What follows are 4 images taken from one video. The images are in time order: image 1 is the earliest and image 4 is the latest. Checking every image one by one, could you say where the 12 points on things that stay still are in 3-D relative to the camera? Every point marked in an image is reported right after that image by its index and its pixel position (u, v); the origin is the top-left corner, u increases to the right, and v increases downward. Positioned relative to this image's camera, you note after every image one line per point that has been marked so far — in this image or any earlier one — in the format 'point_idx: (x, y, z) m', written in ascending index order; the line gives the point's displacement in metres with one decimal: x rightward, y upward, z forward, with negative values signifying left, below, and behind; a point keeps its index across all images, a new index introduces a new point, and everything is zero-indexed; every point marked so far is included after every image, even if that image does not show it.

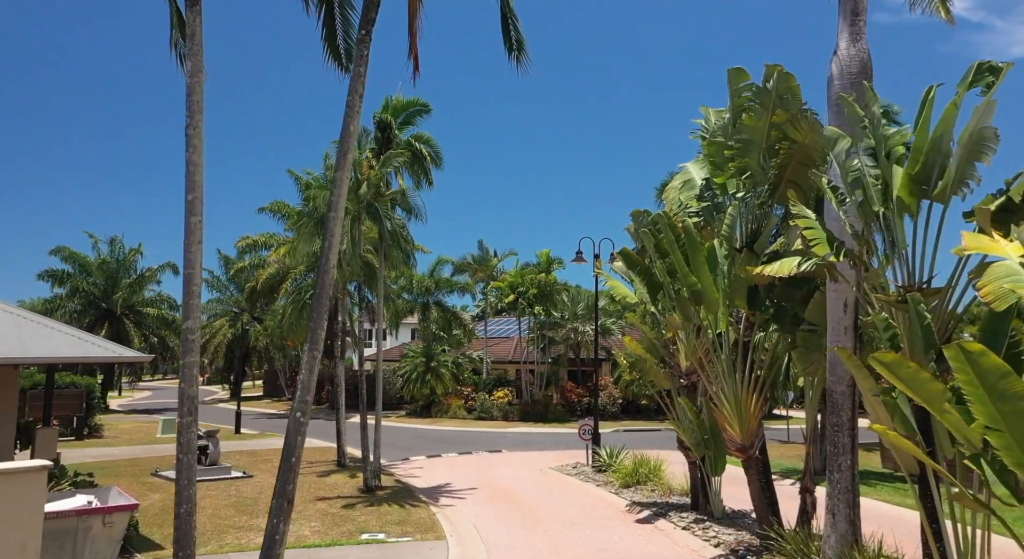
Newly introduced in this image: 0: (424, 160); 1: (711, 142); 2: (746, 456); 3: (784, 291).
0: (-1.8, +2.5, +17.3) m
1: (+2.8, +1.9, +11.5) m
2: (+3.2, -2.4, +11.0) m
3: (+3.6, -0.2, +10.8) m
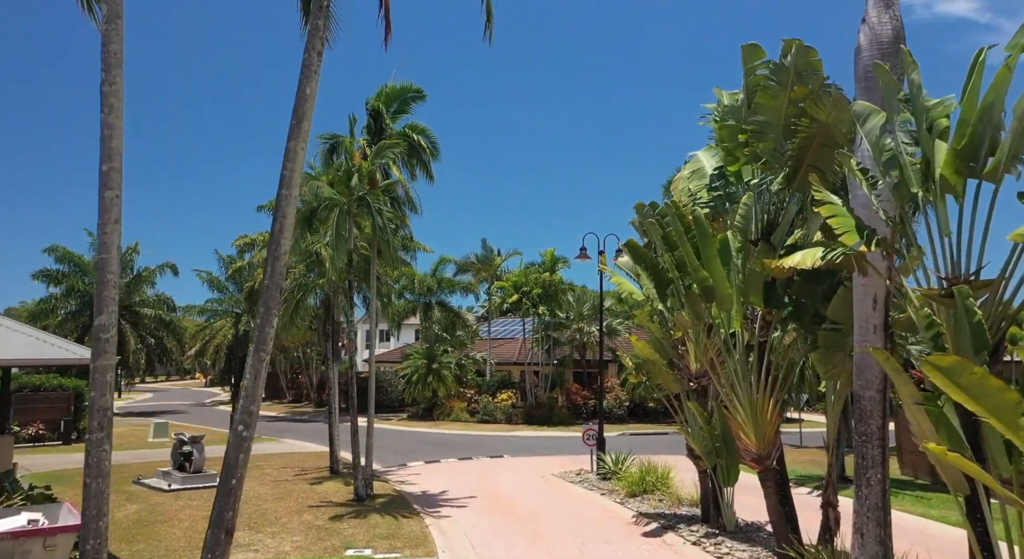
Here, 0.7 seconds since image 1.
0: (-1.8, +2.6, +16.5) m
1: (+2.8, +2.0, +10.6) m
2: (+3.1, -2.3, +10.1) m
3: (+3.5, -0.1, +9.9) m
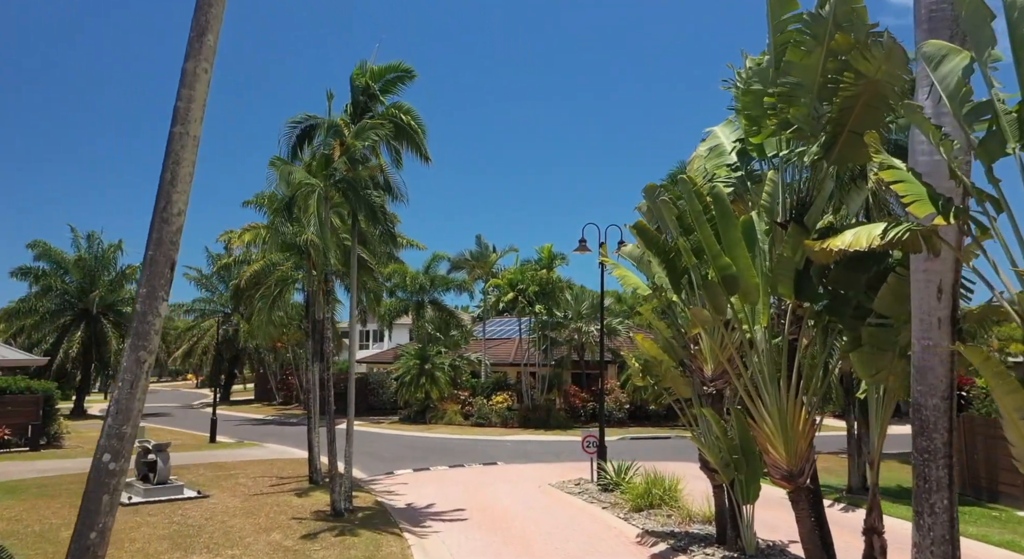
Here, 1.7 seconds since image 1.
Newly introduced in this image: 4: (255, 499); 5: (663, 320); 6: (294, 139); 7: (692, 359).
0: (-1.9, +2.7, +15.0) m
1: (+2.7, +2.1, +9.2) m
2: (+3.0, -2.2, +8.7) m
3: (+3.4, 0.0, +8.5) m
4: (-4.9, -4.2, +15.7) m
5: (+2.3, -0.6, +12.4) m
6: (-4.0, +2.6, +15.0) m
7: (+2.6, -1.1, +11.6) m
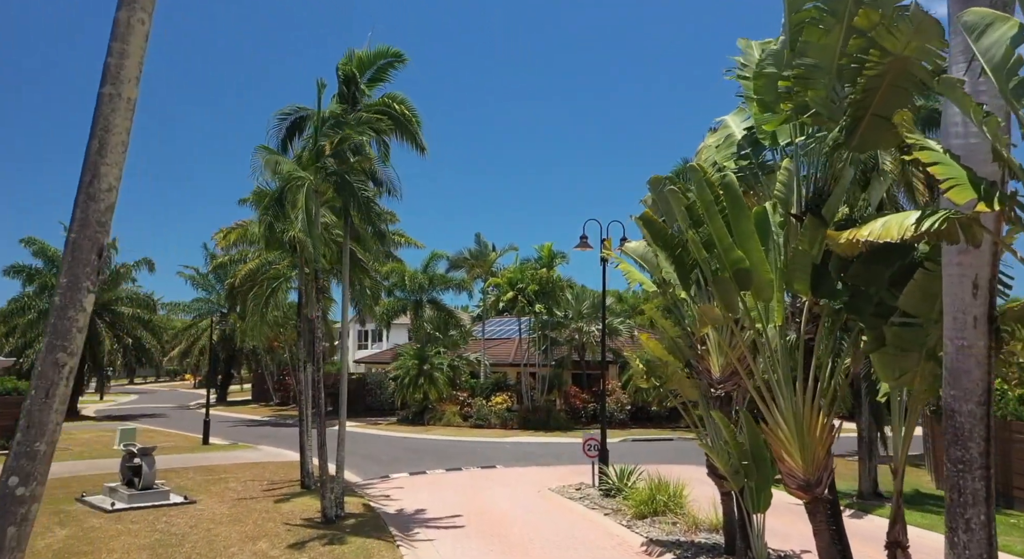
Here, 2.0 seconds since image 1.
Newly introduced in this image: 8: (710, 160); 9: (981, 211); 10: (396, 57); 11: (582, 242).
0: (-1.9, +2.8, +14.4) m
1: (+2.6, +2.2, +8.6) m
2: (+3.0, -2.2, +8.1) m
3: (+3.4, +0.1, +7.9) m
4: (-5.0, -4.2, +15.1) m
5: (+2.3, -0.6, +11.8) m
6: (-4.0, +2.6, +14.4) m
7: (+2.5, -1.1, +11.0) m
8: (+2.5, +1.5, +10.4) m
9: (+3.1, +0.4, +5.4) m
10: (-2.1, +4.0, +14.6) m
11: (+1.5, +0.8, +17.2) m
